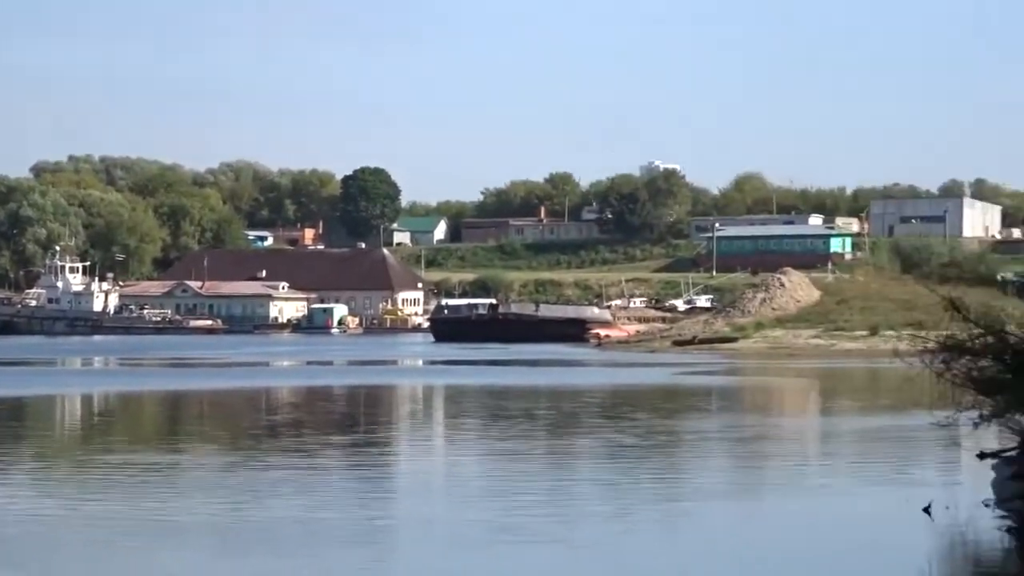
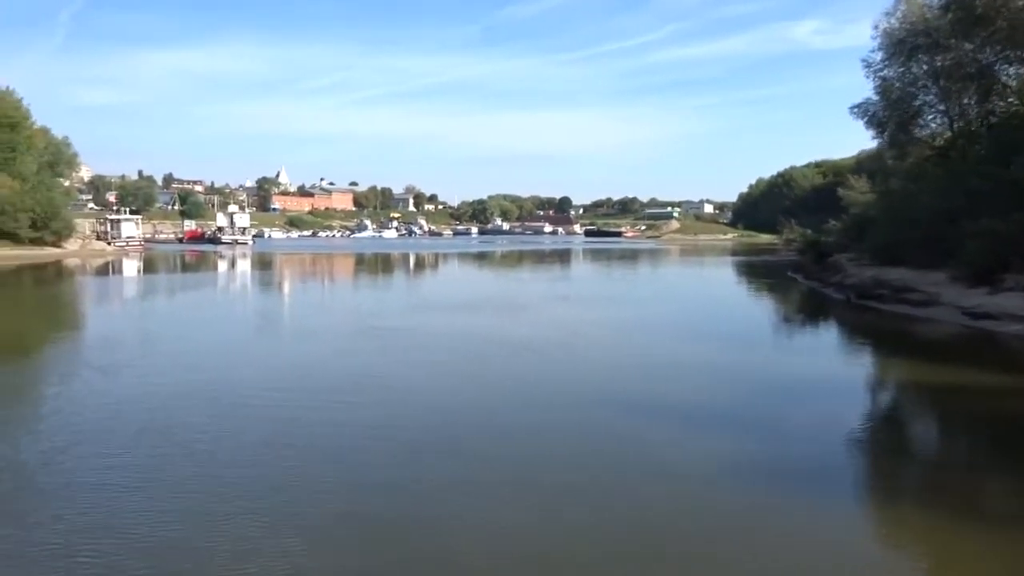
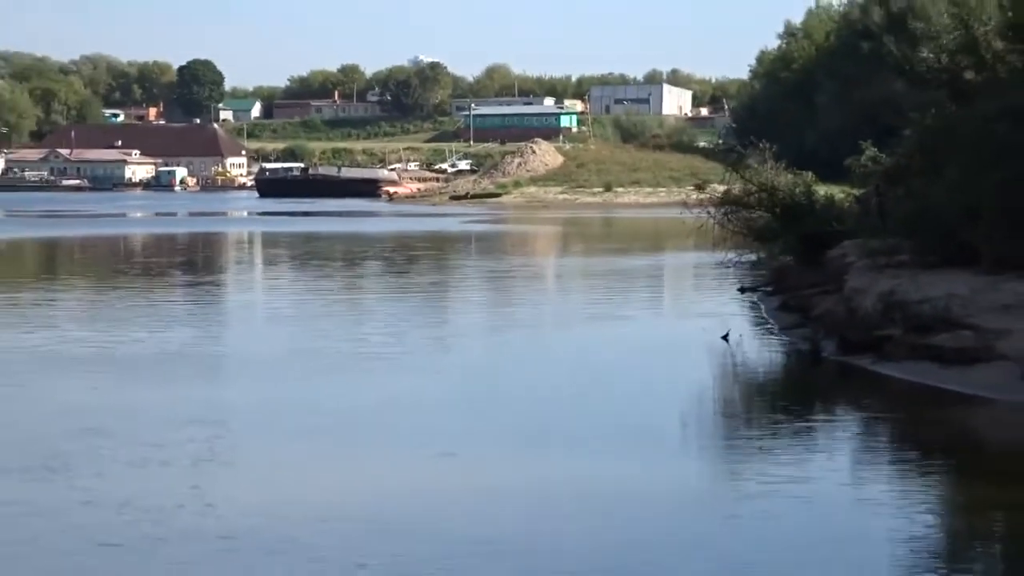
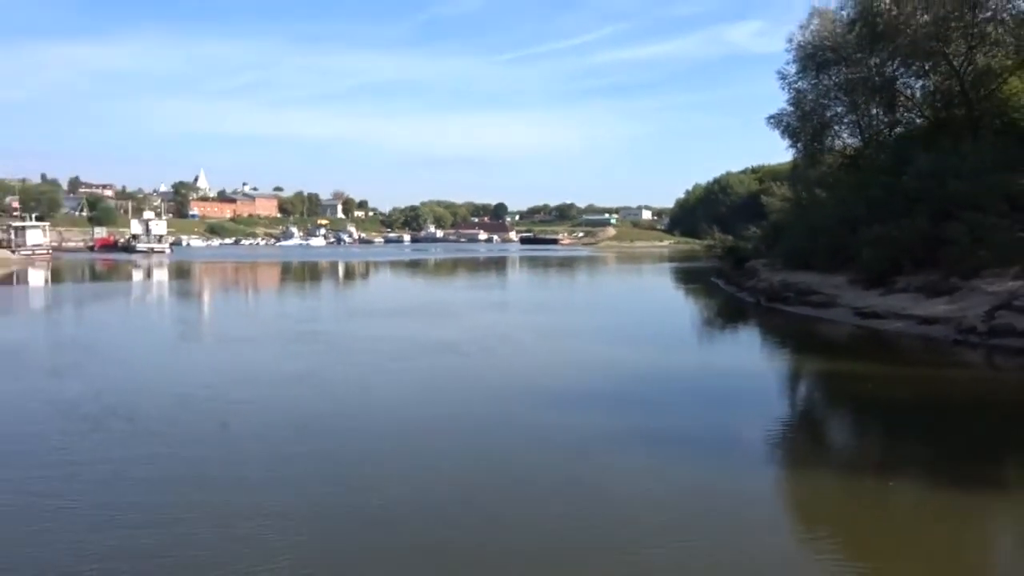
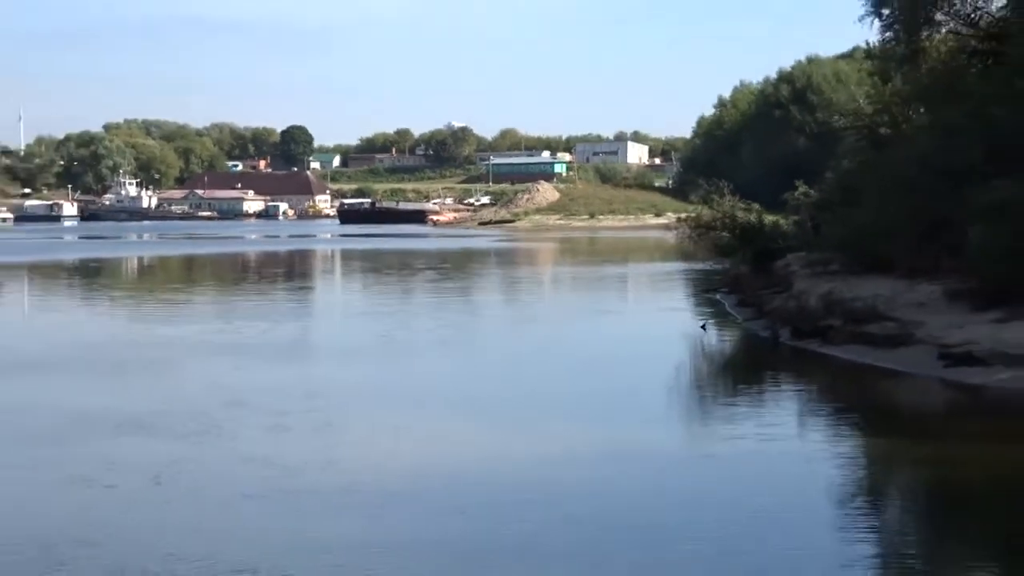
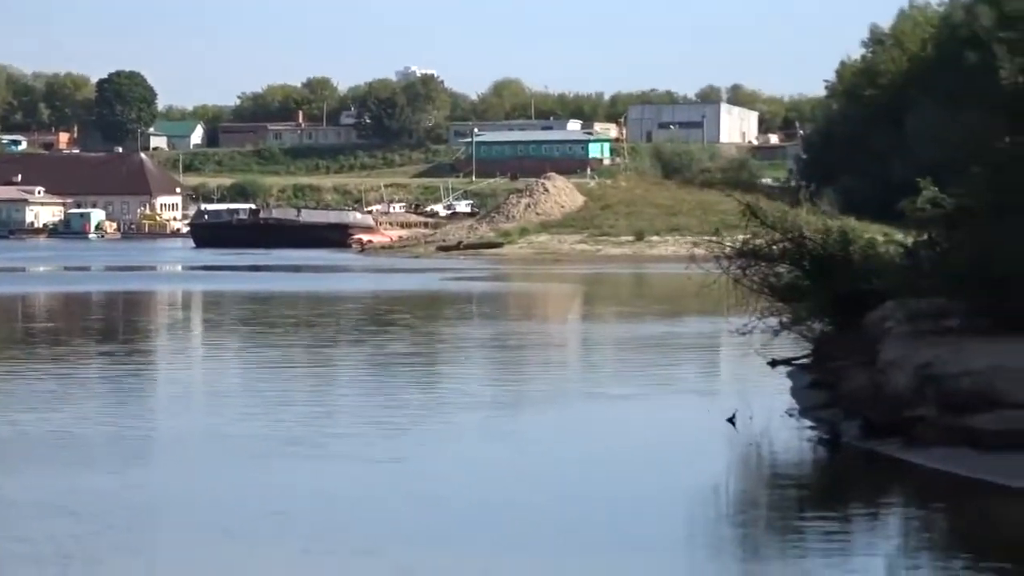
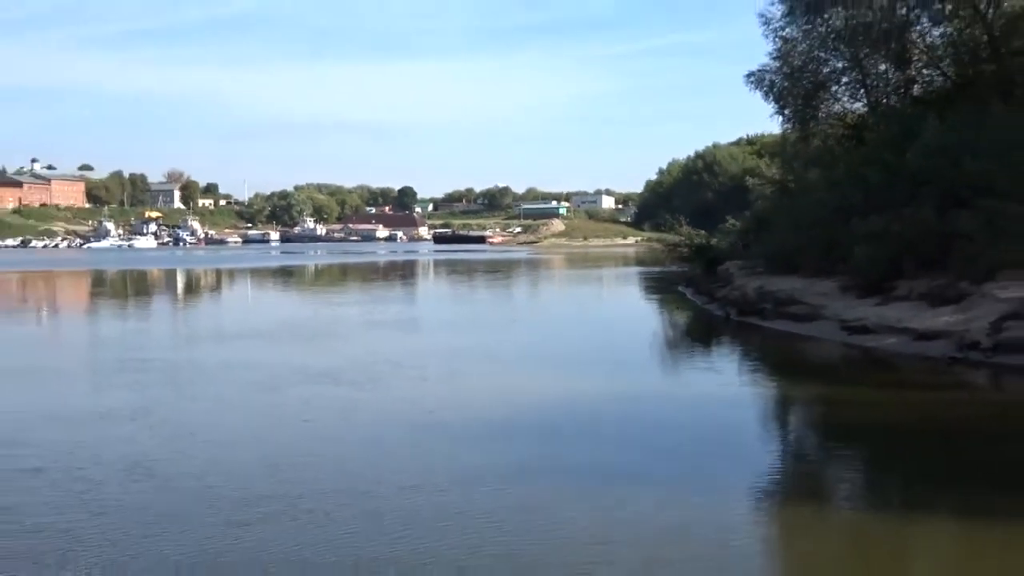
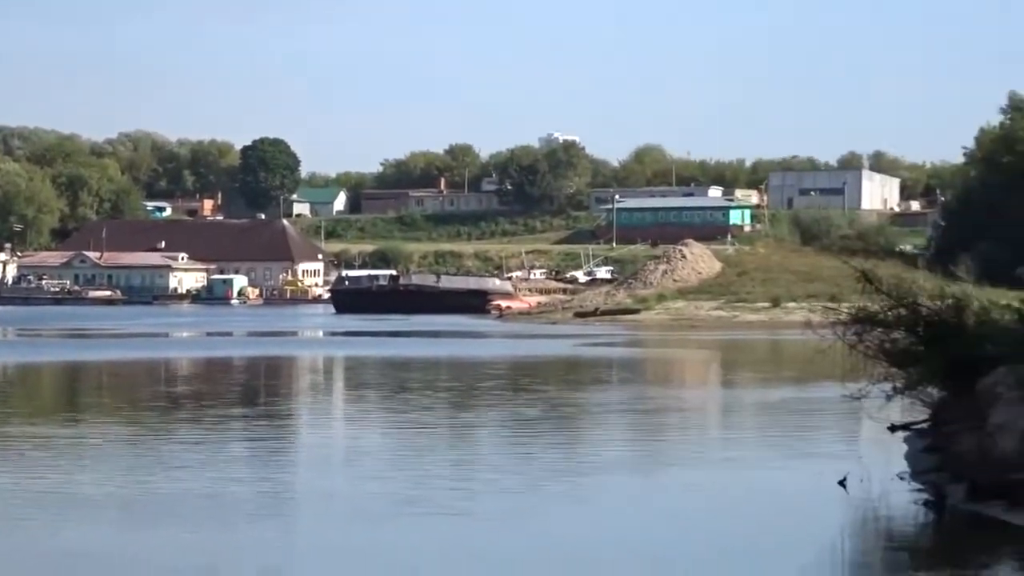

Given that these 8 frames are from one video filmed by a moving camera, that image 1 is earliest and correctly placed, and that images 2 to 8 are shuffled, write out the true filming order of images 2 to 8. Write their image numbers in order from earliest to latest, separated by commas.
8, 6, 3, 5, 7, 4, 2
